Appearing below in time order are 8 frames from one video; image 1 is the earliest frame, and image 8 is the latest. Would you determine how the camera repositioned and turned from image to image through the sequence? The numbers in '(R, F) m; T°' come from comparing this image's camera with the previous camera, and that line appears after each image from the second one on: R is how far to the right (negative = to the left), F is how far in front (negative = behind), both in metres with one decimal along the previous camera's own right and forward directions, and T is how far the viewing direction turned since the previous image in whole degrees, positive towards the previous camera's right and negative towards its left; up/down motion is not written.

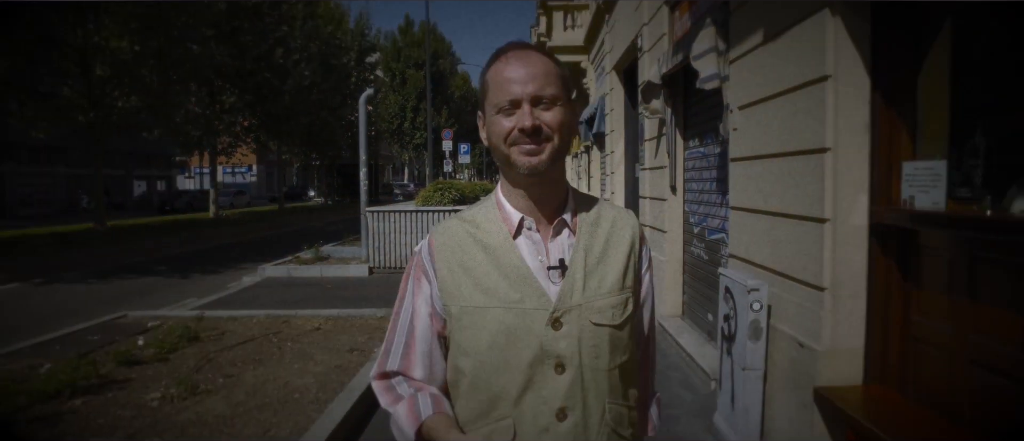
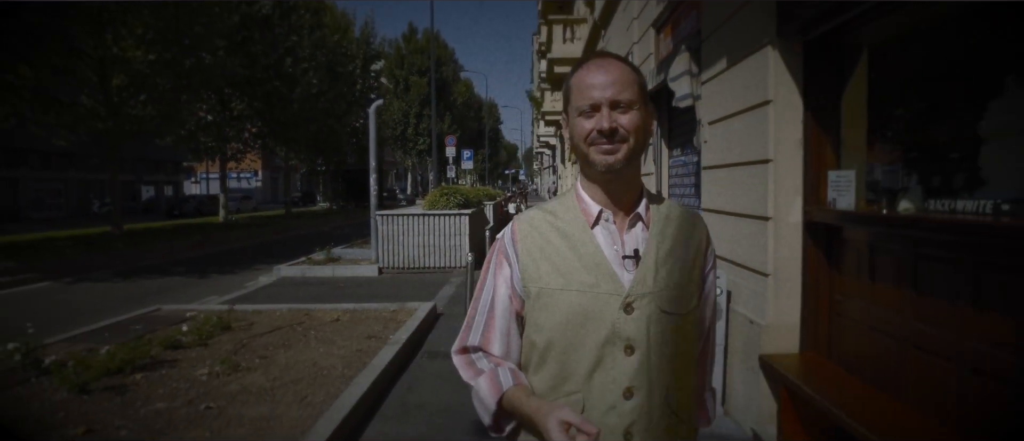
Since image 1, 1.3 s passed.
(0.0, -0.7) m; 0°
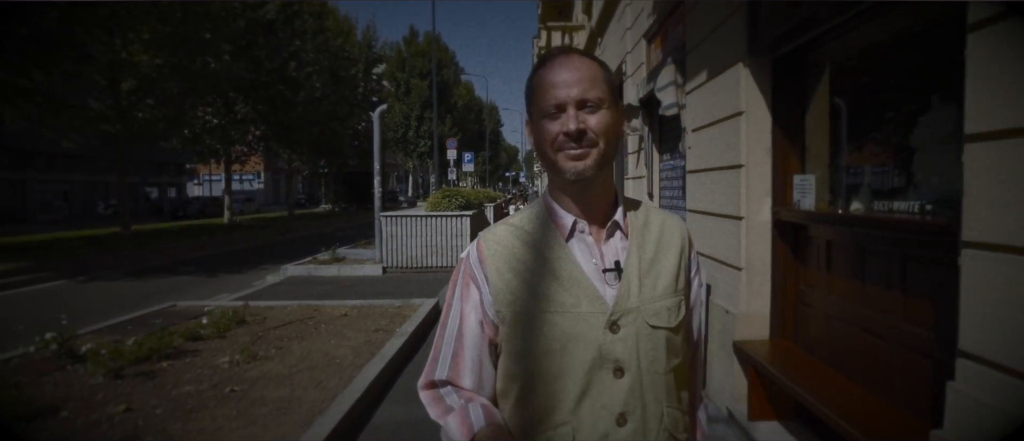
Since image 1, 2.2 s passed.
(0.0, -0.4) m; 0°
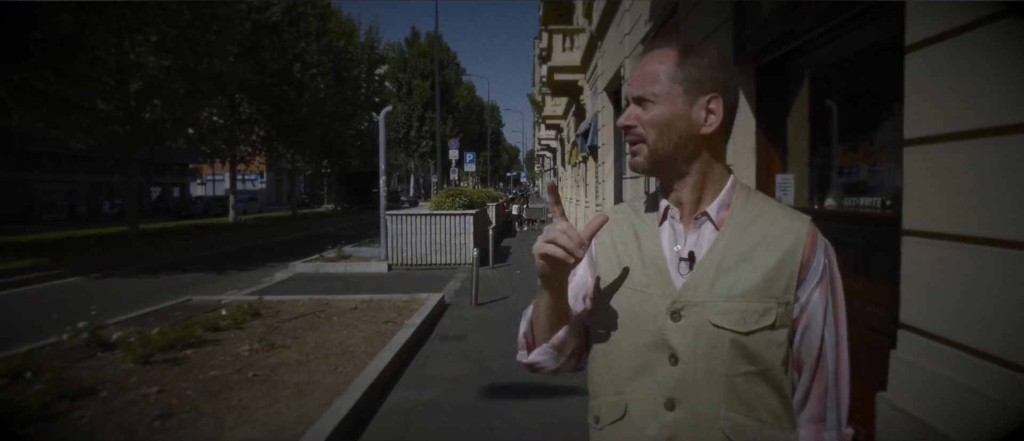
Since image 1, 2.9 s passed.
(0.0, -0.4) m; 0°
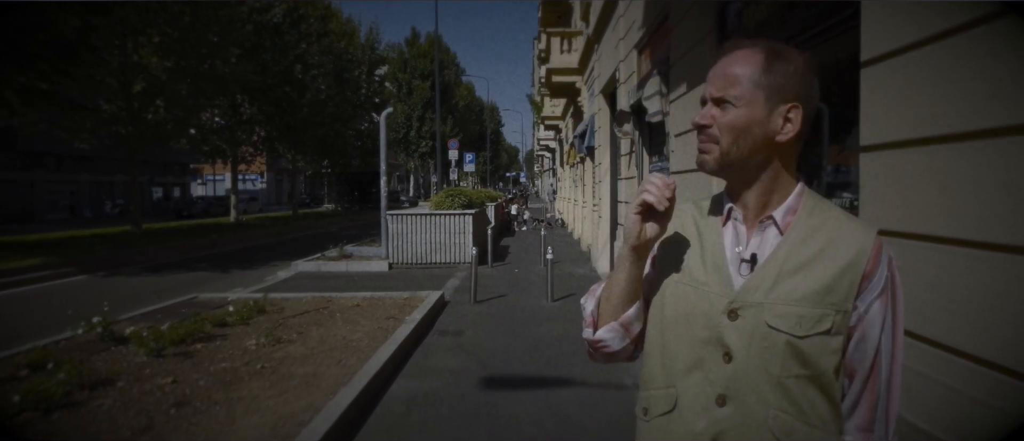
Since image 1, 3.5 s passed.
(0.0, -0.3) m; 0°
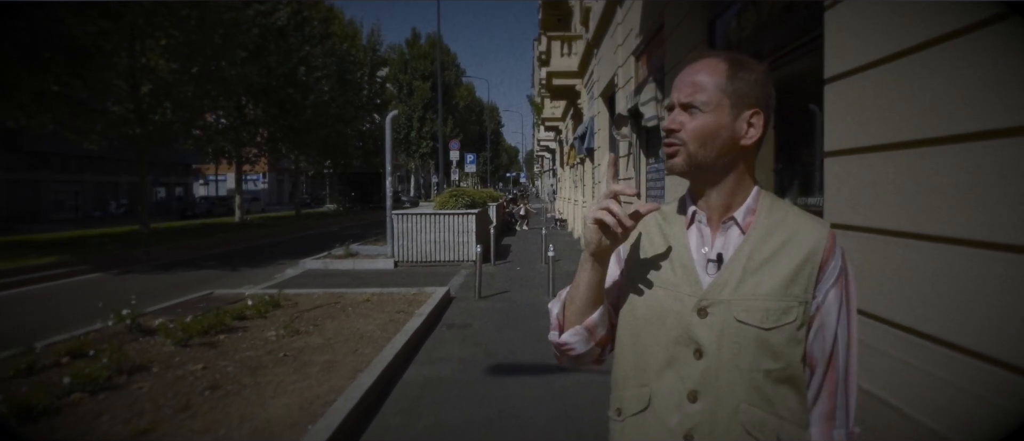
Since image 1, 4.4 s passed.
(-0.1, -0.4) m; 0°
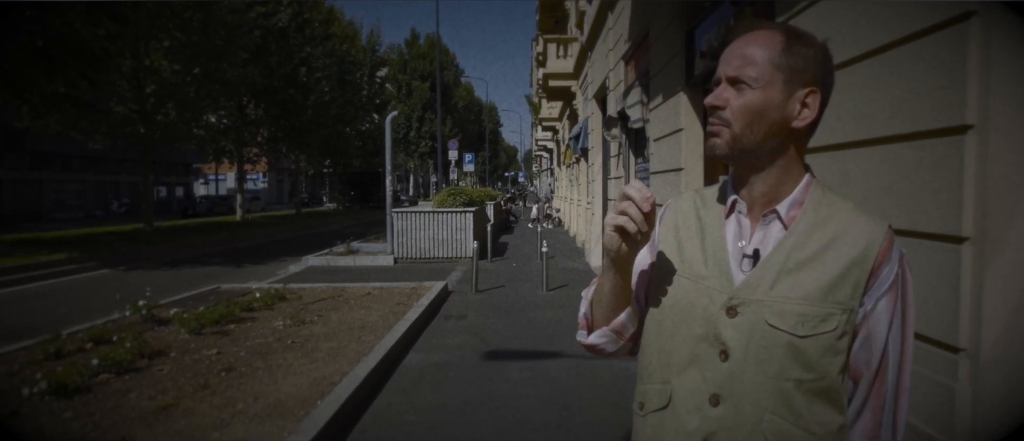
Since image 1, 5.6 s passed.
(+0.1, -0.4) m; 0°
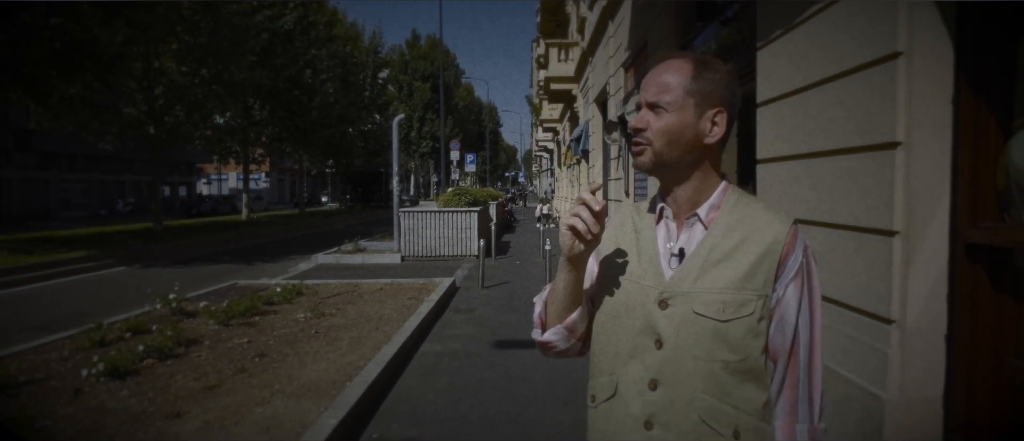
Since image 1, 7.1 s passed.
(-0.1, -0.5) m; 0°
